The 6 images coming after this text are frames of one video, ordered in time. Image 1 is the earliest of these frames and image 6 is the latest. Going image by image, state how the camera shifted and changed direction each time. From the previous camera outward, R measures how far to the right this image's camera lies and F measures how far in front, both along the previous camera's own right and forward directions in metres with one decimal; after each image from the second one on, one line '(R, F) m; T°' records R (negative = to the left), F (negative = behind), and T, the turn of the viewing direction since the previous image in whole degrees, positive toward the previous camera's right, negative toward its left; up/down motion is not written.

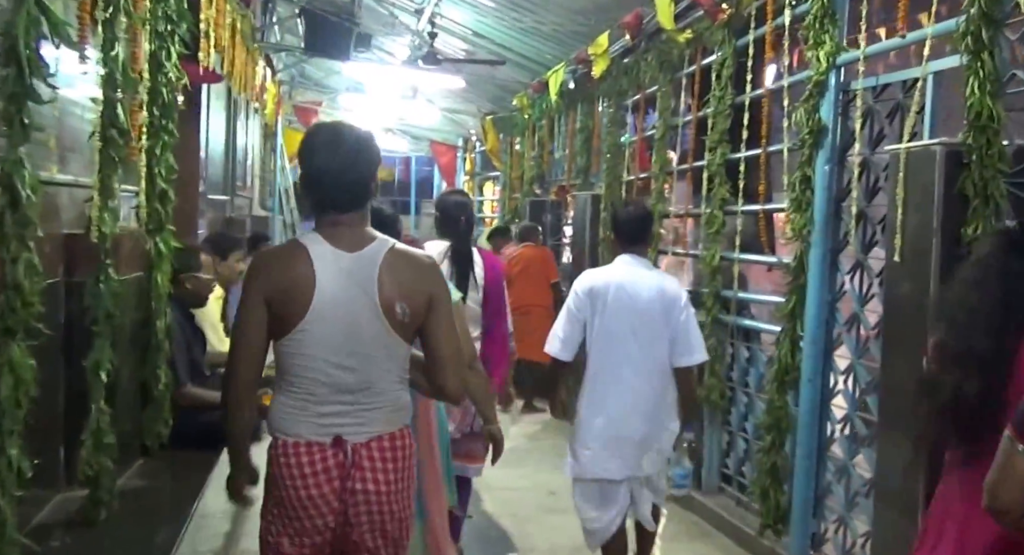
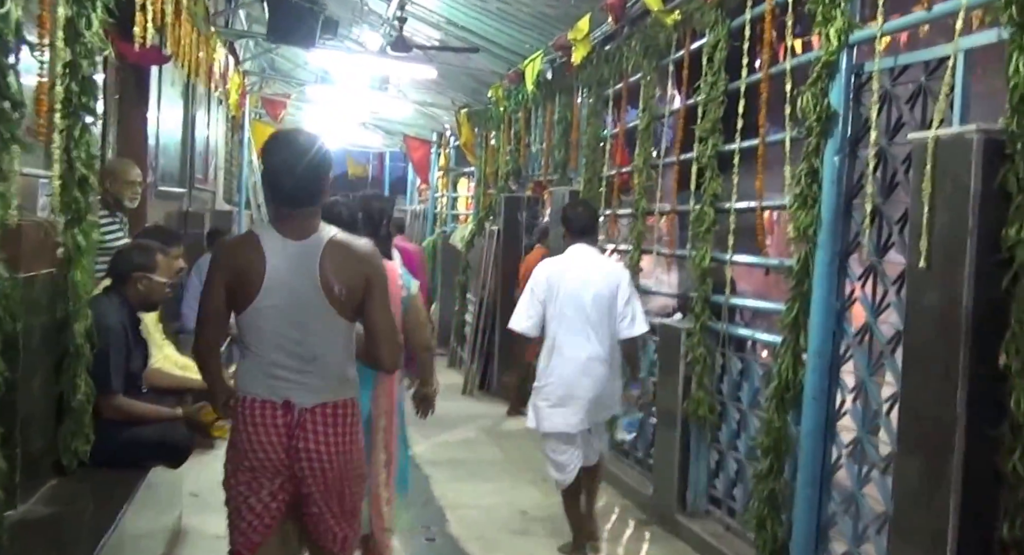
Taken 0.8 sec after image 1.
(0.0, +0.5) m; +2°
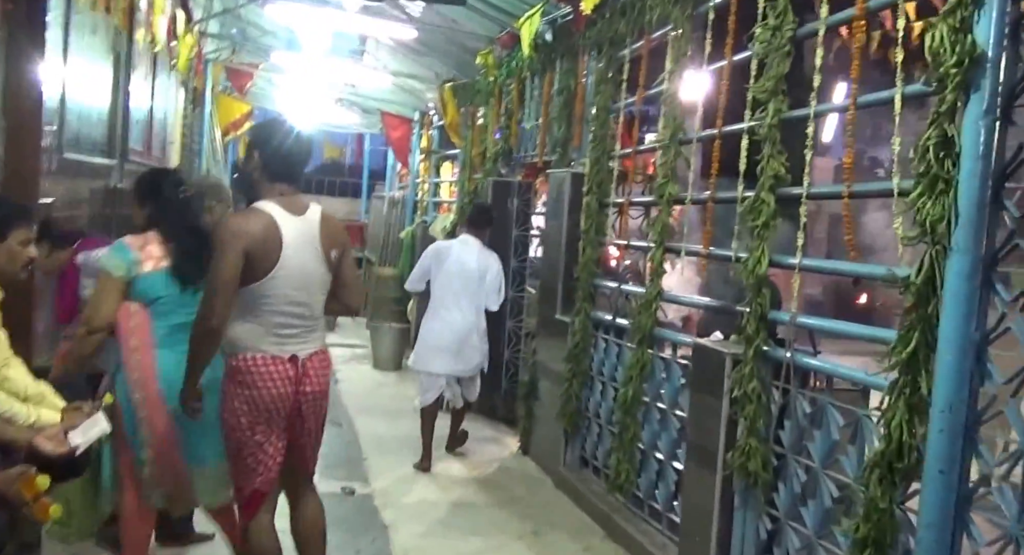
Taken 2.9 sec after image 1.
(0.0, +1.1) m; +1°
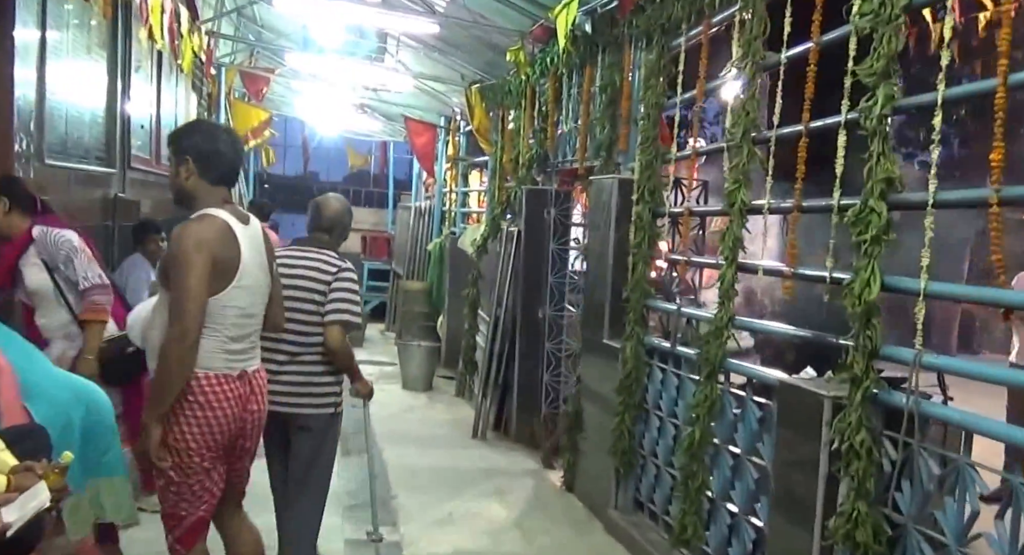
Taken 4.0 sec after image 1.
(-0.1, +0.6) m; -2°
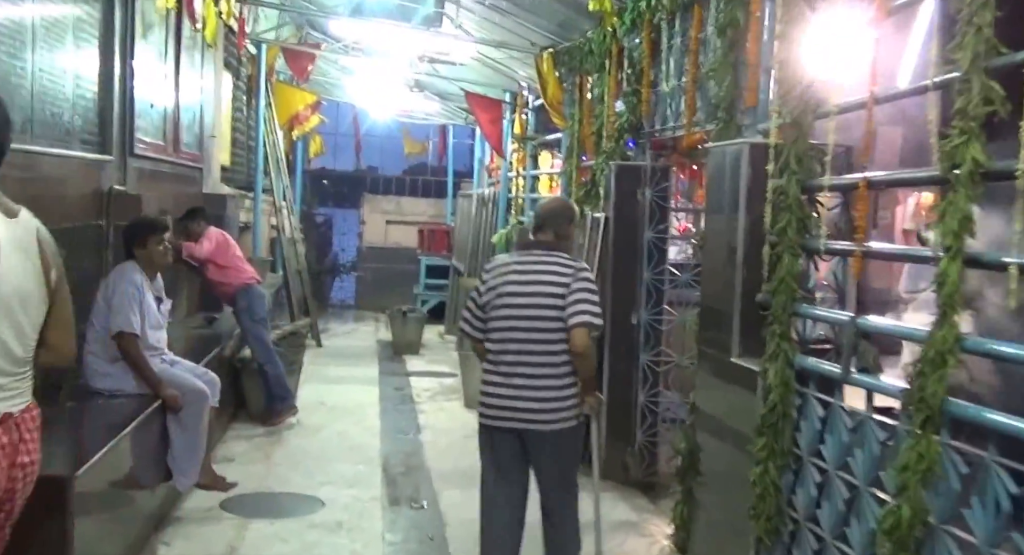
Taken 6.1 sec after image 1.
(-0.1, +1.1) m; -4°
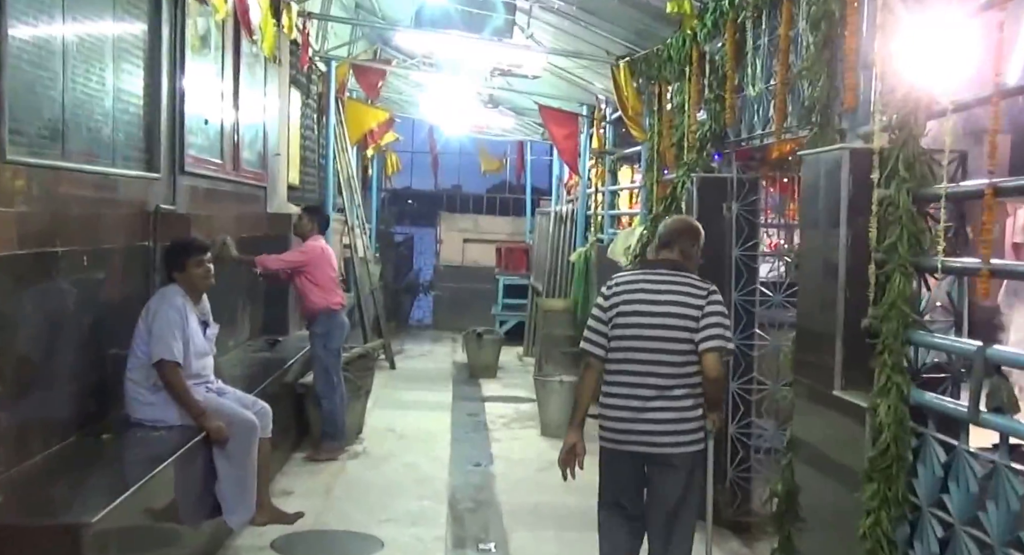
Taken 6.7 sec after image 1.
(0.0, +0.3) m; -6°
